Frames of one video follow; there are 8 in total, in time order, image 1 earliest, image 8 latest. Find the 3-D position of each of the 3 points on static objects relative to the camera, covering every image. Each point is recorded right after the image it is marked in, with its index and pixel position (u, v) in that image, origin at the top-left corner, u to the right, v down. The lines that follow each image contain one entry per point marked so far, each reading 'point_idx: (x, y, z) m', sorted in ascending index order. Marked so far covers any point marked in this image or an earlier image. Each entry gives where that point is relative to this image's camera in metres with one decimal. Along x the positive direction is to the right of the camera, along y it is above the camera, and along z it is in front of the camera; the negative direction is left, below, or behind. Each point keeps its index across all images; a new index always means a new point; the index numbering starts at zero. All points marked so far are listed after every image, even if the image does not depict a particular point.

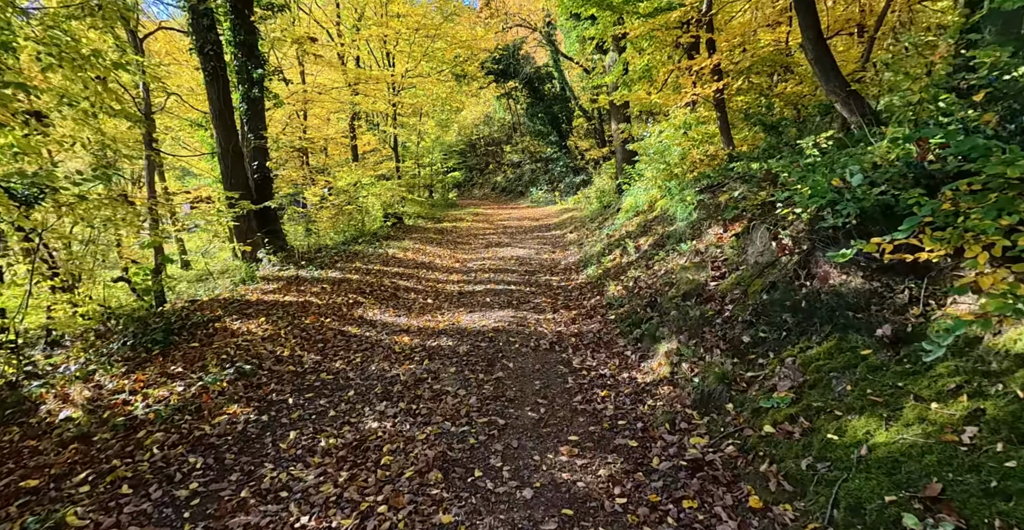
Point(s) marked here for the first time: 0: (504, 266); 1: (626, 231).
0: (-0.2, -0.1, +14.5) m
1: (+2.5, +0.7, +13.4) m
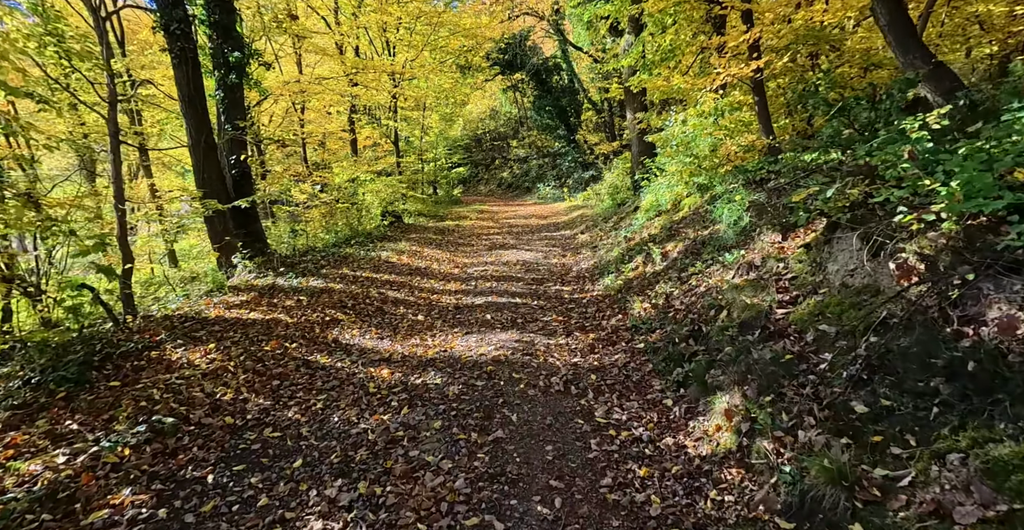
0: (-0.1, -0.2, +13.0) m
1: (+2.6, +0.6, +11.7) m
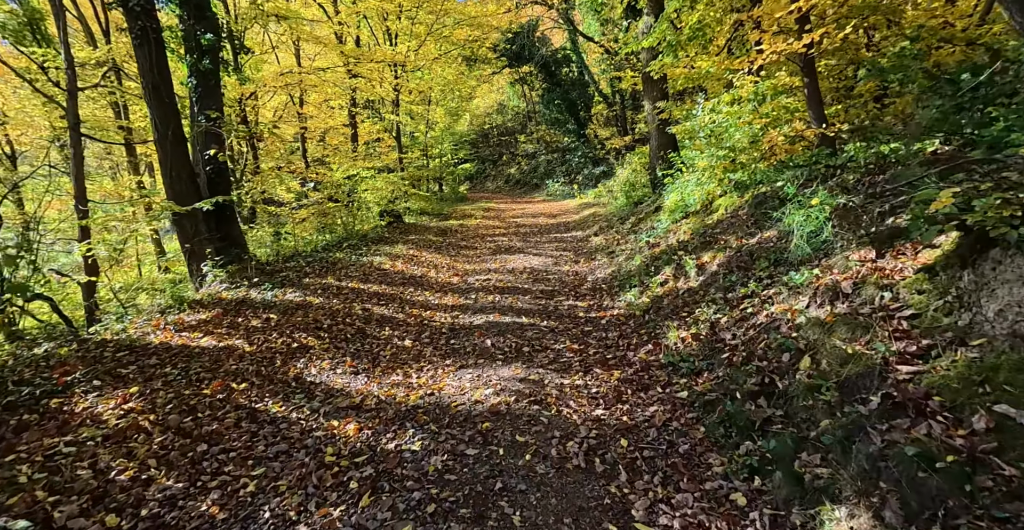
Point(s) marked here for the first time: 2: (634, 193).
0: (0.0, -0.3, +11.4) m
1: (+2.7, +0.4, +10.2) m
2: (+3.6, +2.1, +18.5) m
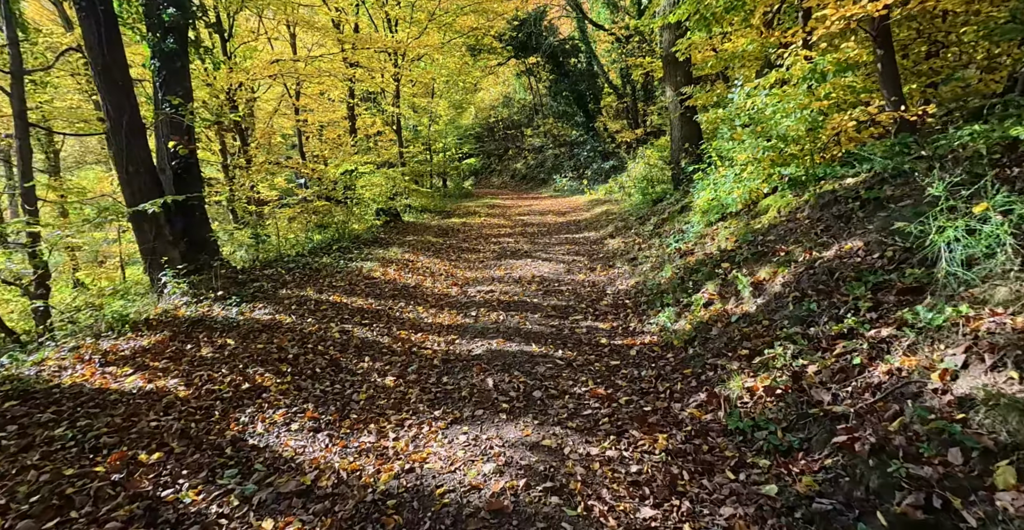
0: (+0.2, -0.5, +9.8) m
1: (+2.8, +0.3, +8.5) m
2: (+3.8, +2.0, +16.8) m
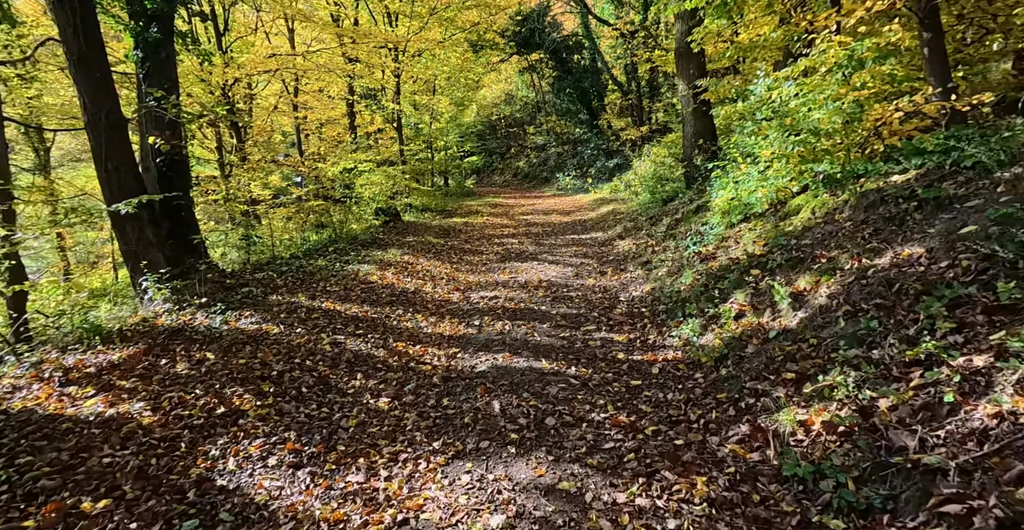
0: (+0.2, -0.6, +9.1) m
1: (+2.8, +0.2, +7.8) m
2: (+3.9, +2.0, +16.1) m
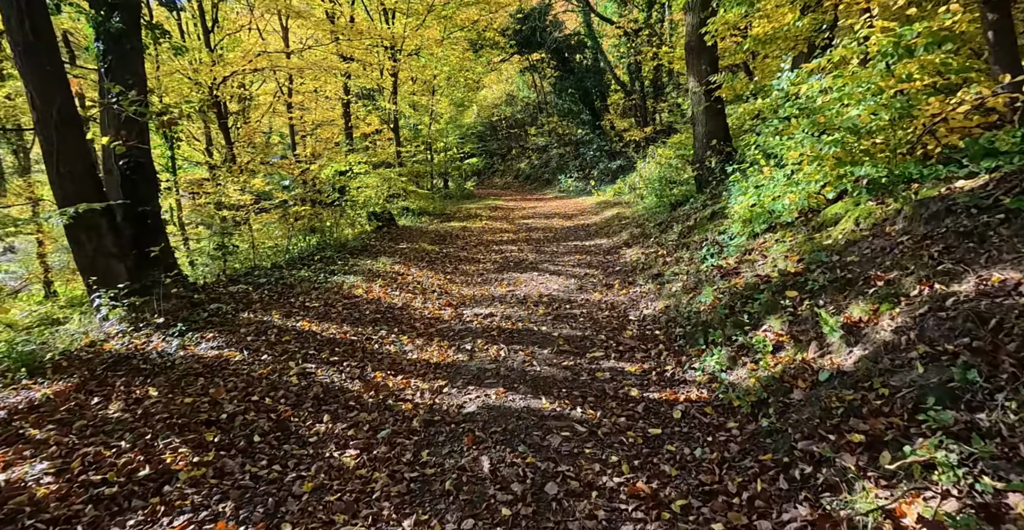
0: (+0.2, -0.8, +8.2) m
1: (+2.8, 0.0, +6.9) m
2: (+3.9, +1.8, +15.2) m
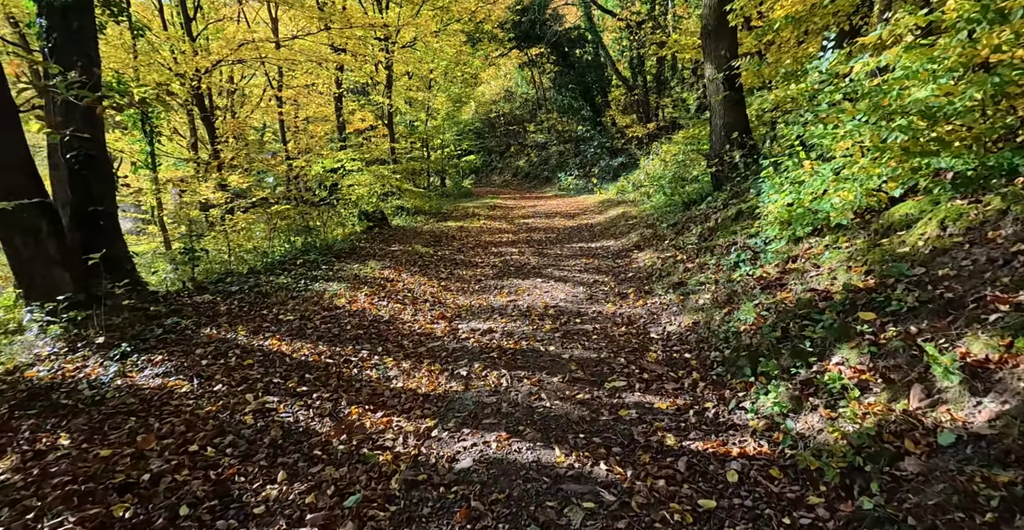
0: (+0.2, -0.9, +7.0) m
1: (+2.8, -0.1, +5.7) m
2: (+3.9, +1.7, +14.0) m
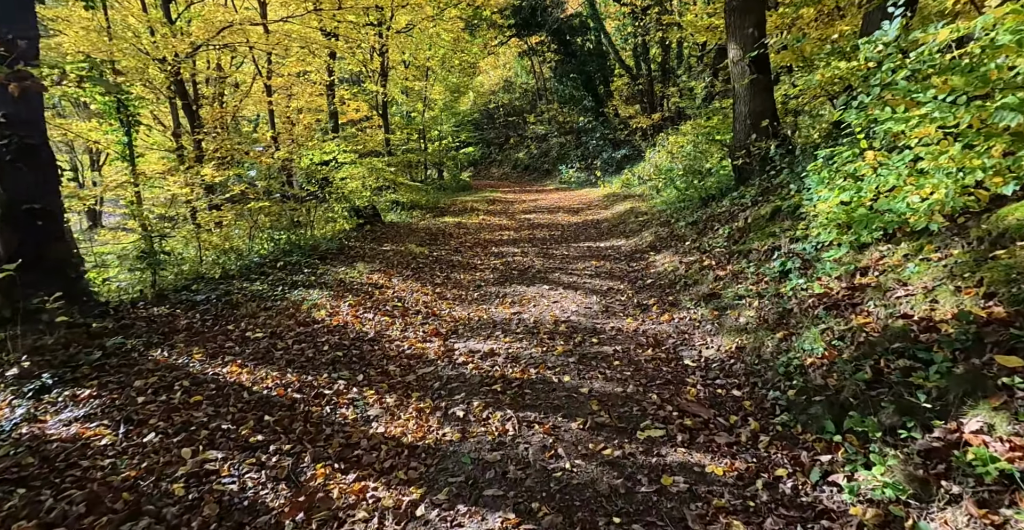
0: (+0.3, -1.0, +5.8) m
1: (+2.9, -0.2, +4.5) m
2: (+3.9, +1.7, +12.8) m
